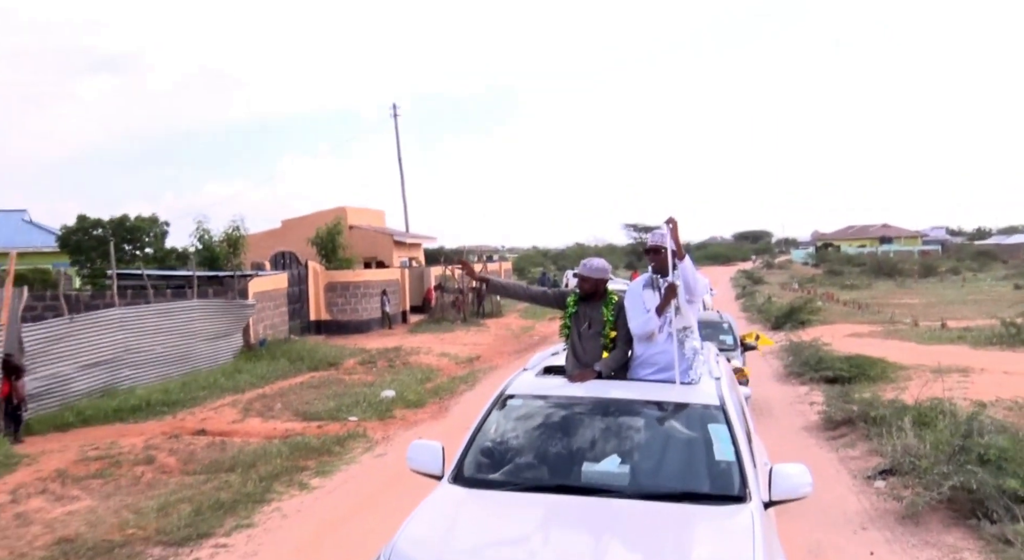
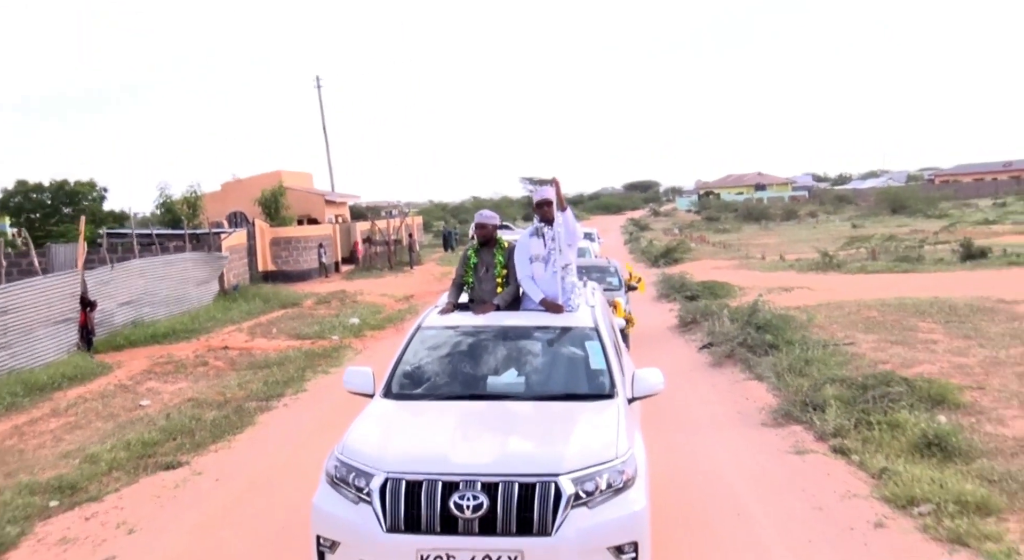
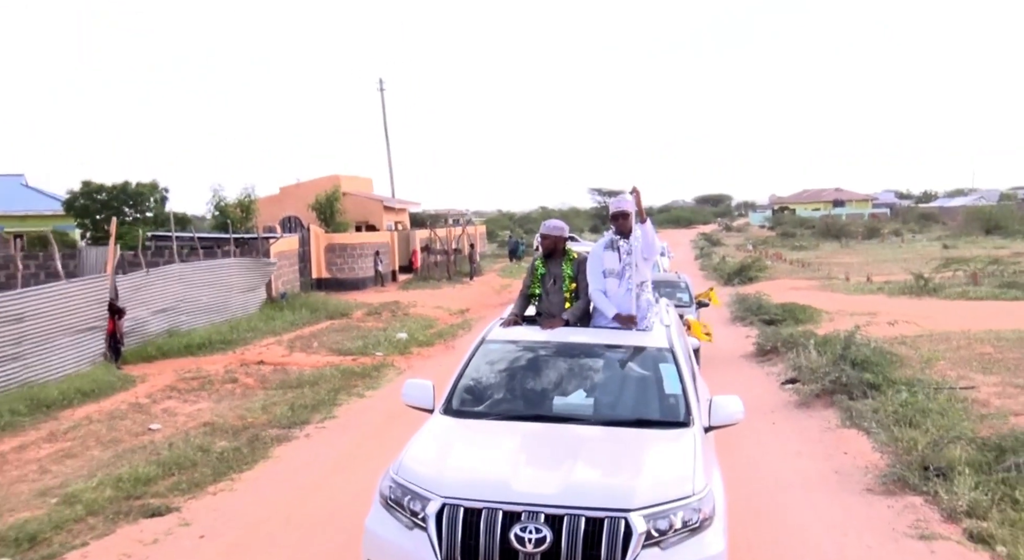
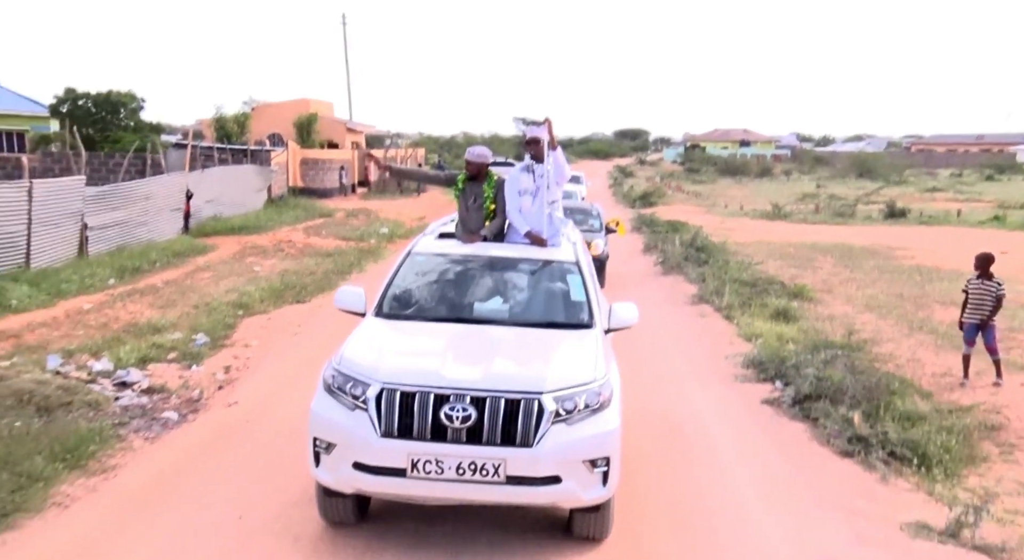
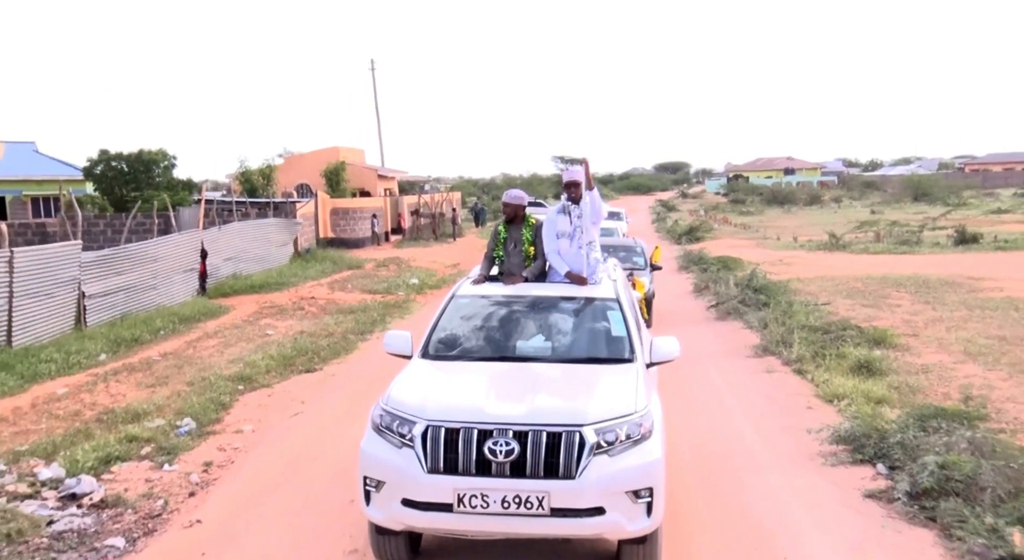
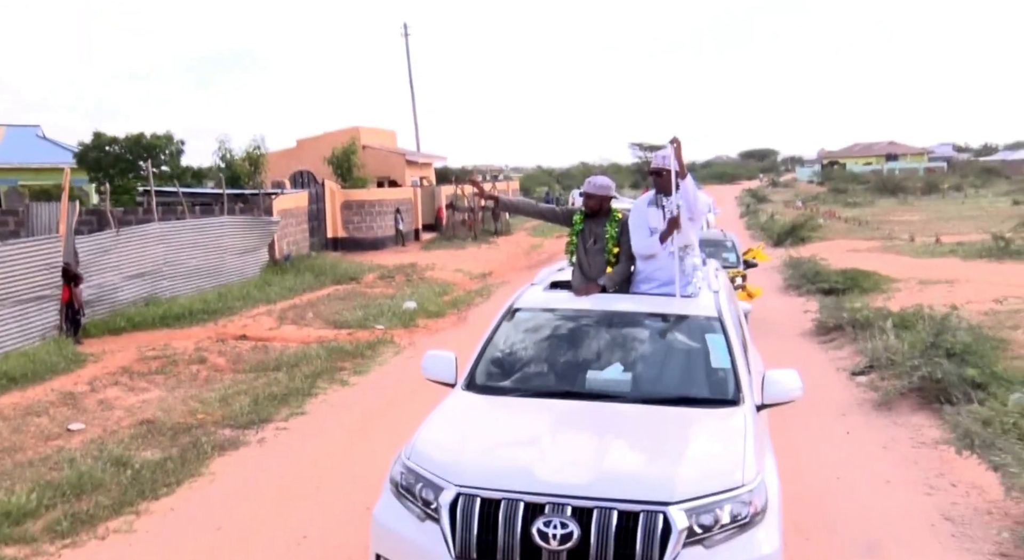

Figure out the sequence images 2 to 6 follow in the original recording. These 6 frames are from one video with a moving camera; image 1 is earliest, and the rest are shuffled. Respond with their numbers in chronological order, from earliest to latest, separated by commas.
6, 3, 2, 5, 4
